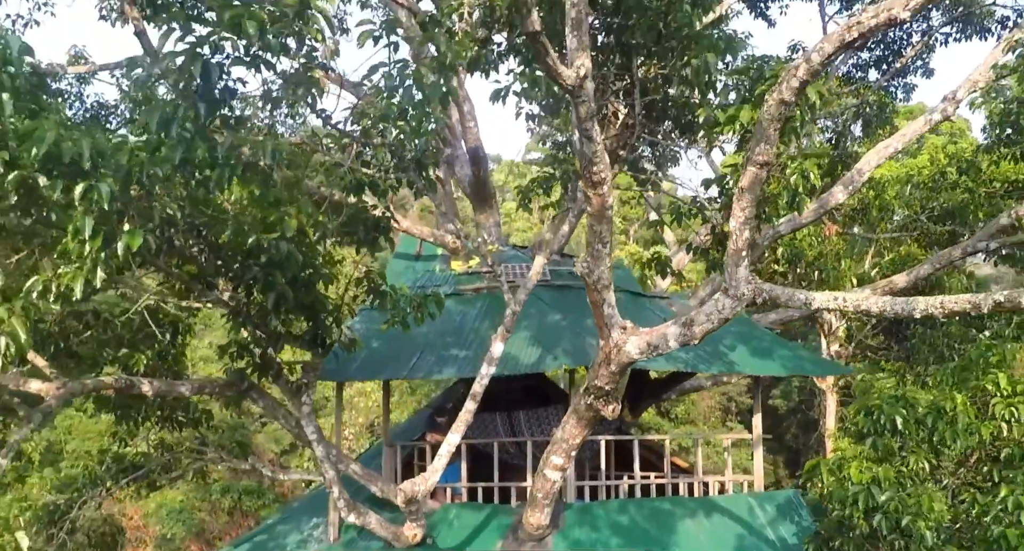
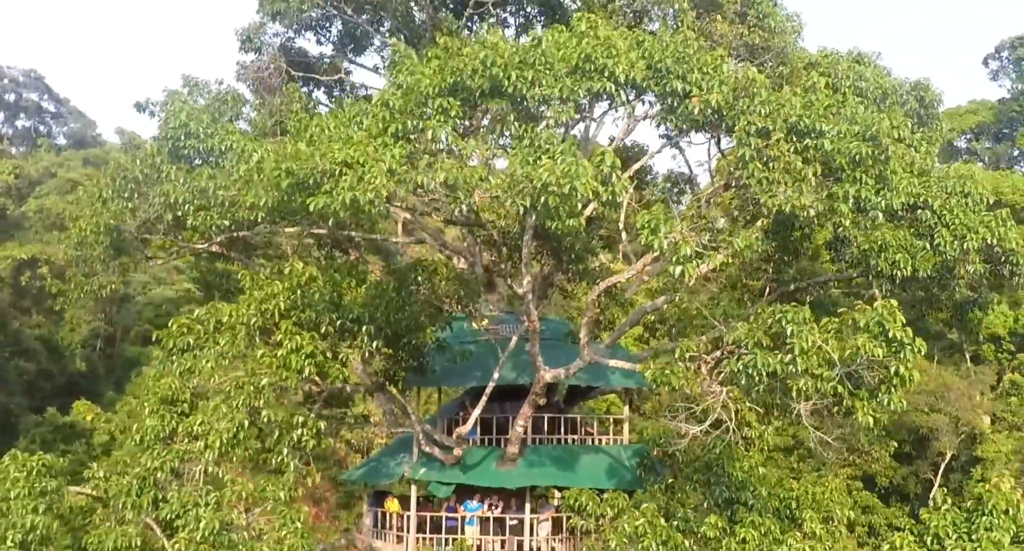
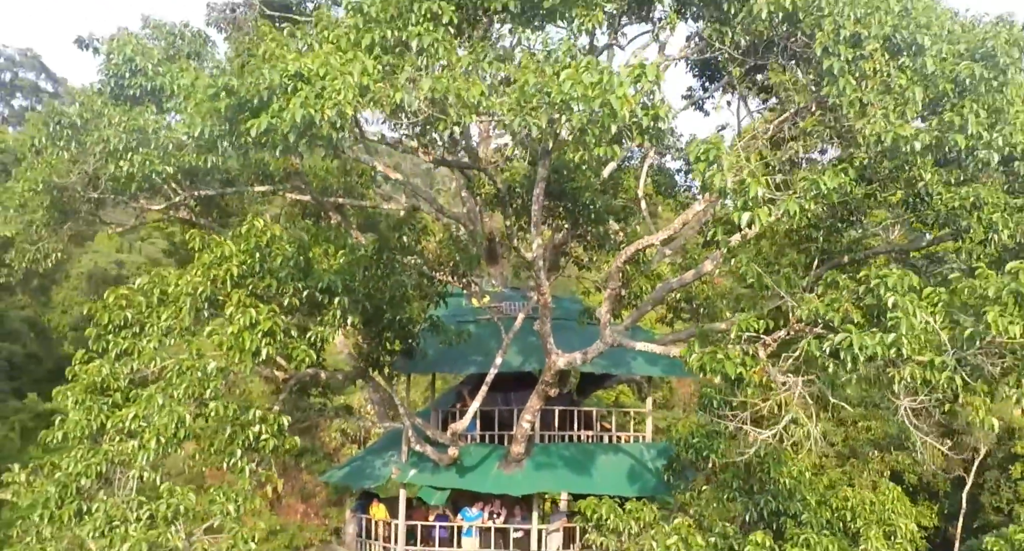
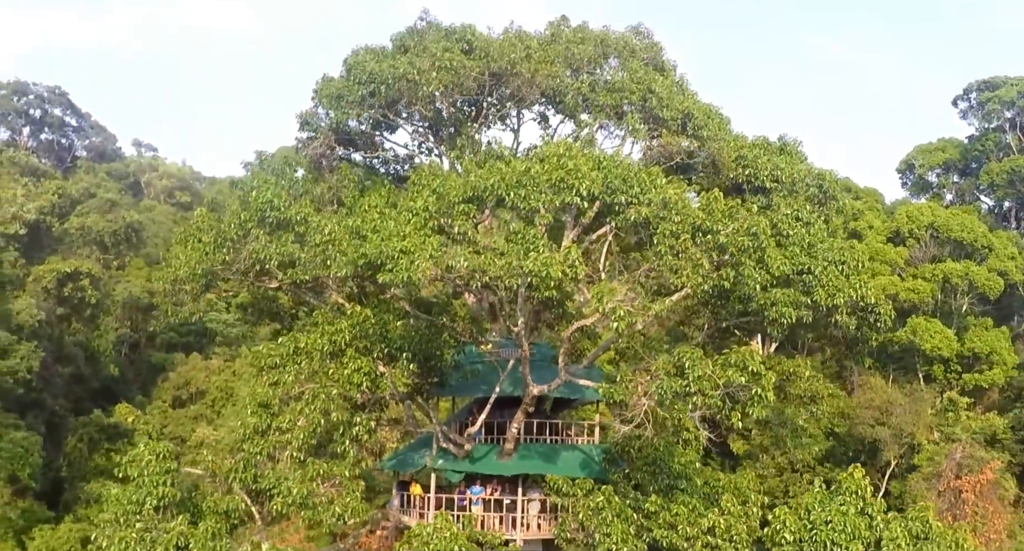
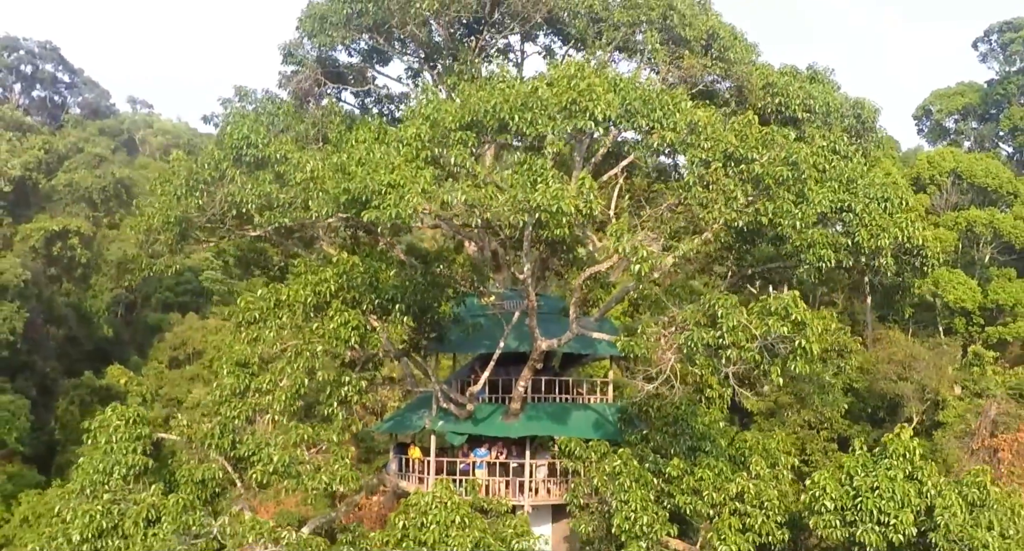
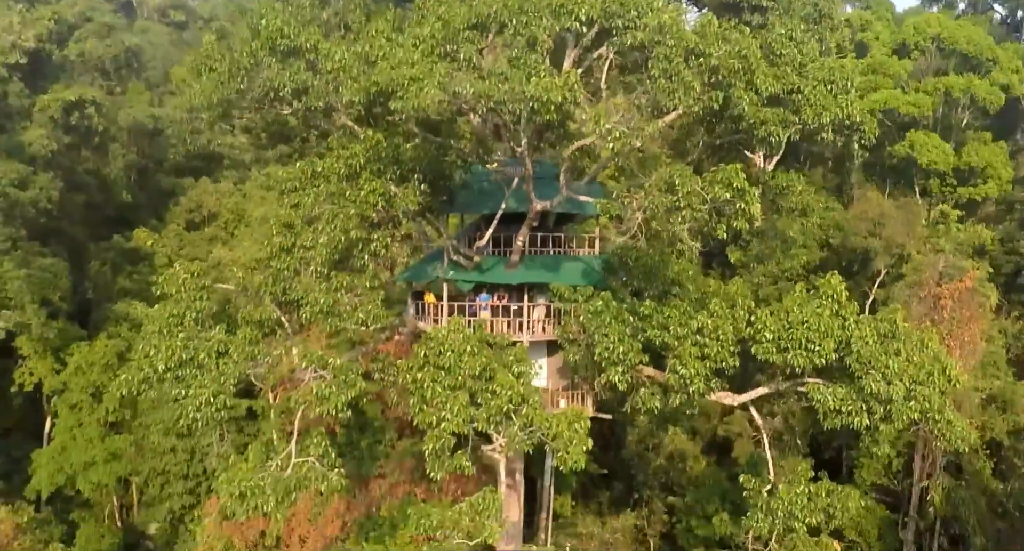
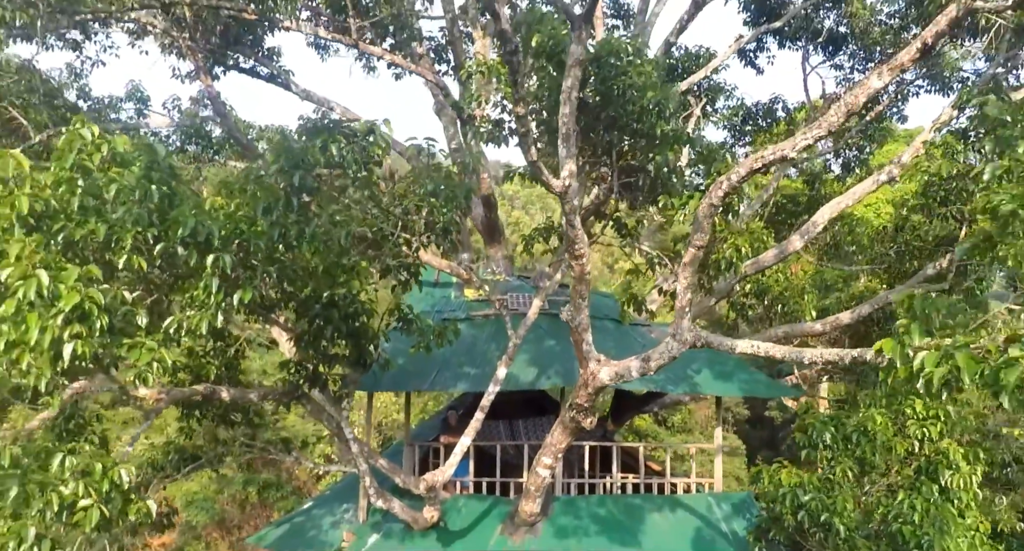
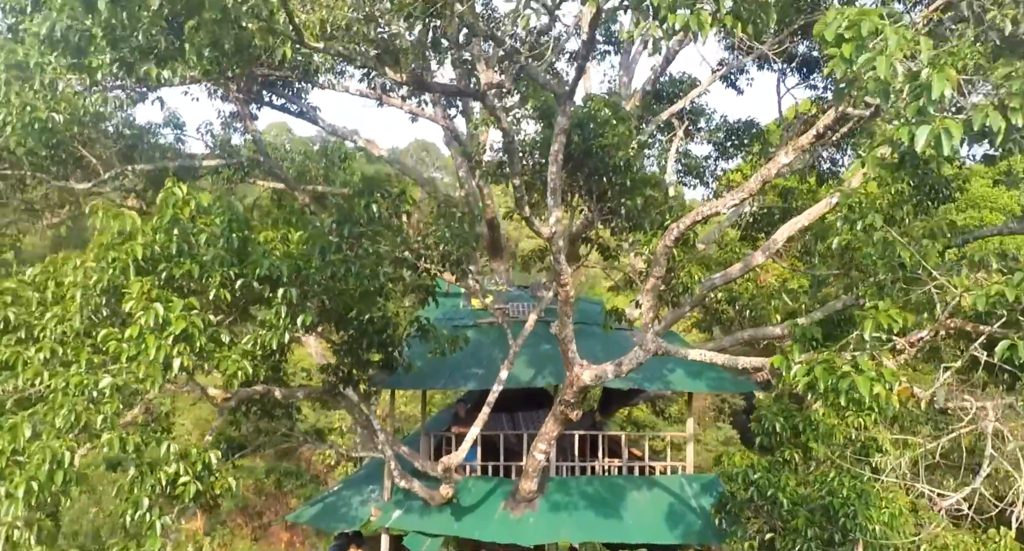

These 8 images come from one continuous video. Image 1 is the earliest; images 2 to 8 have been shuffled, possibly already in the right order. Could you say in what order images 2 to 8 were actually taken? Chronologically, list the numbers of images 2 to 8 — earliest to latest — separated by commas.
7, 8, 3, 2, 5, 4, 6
